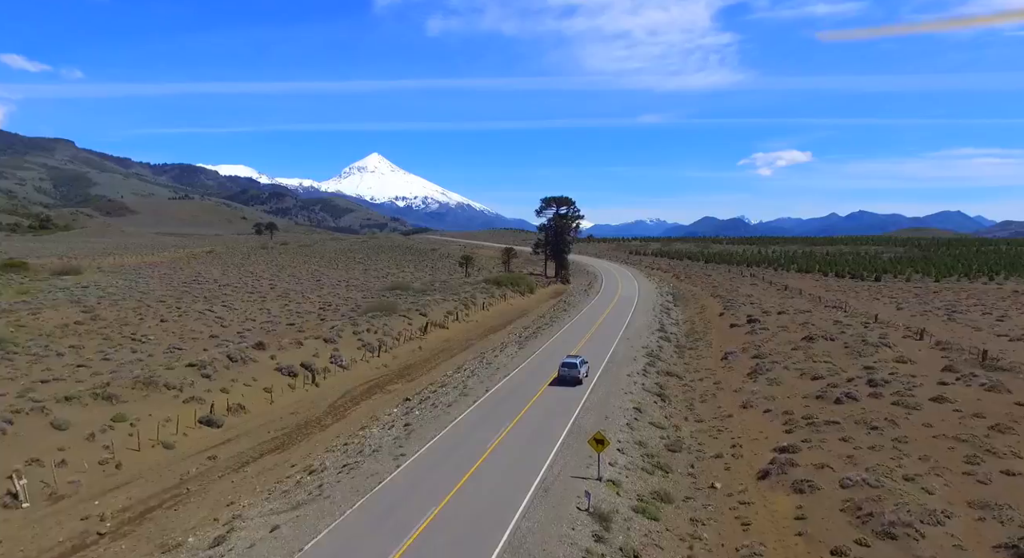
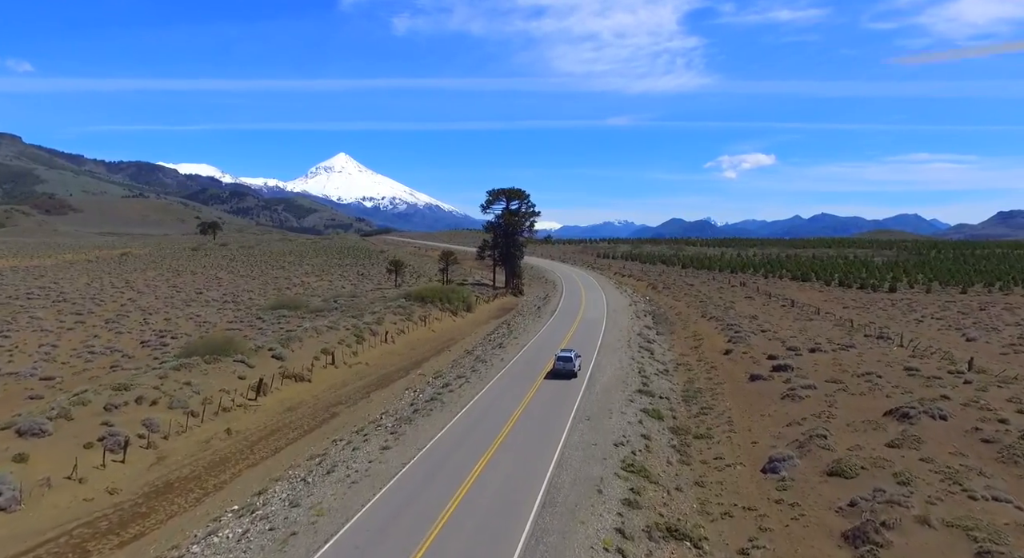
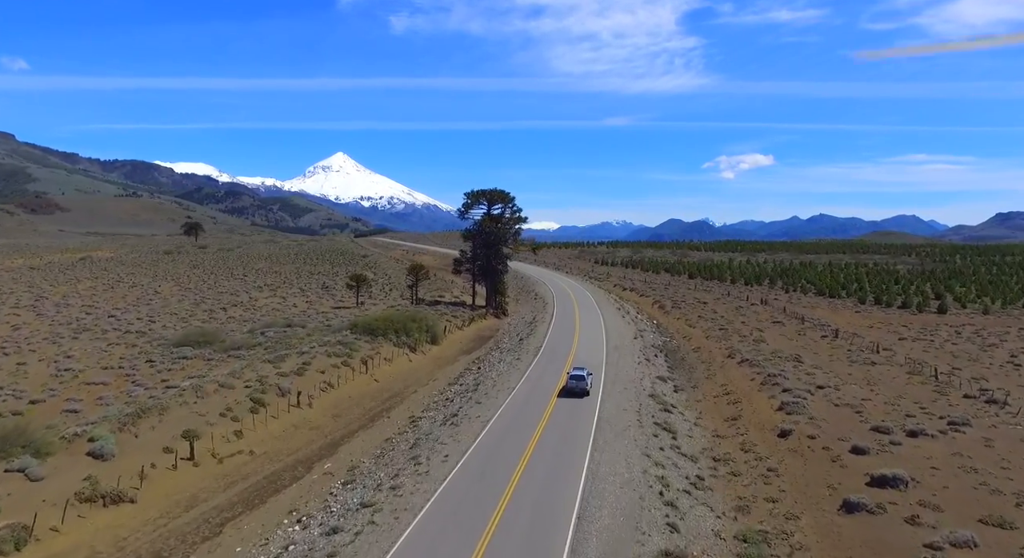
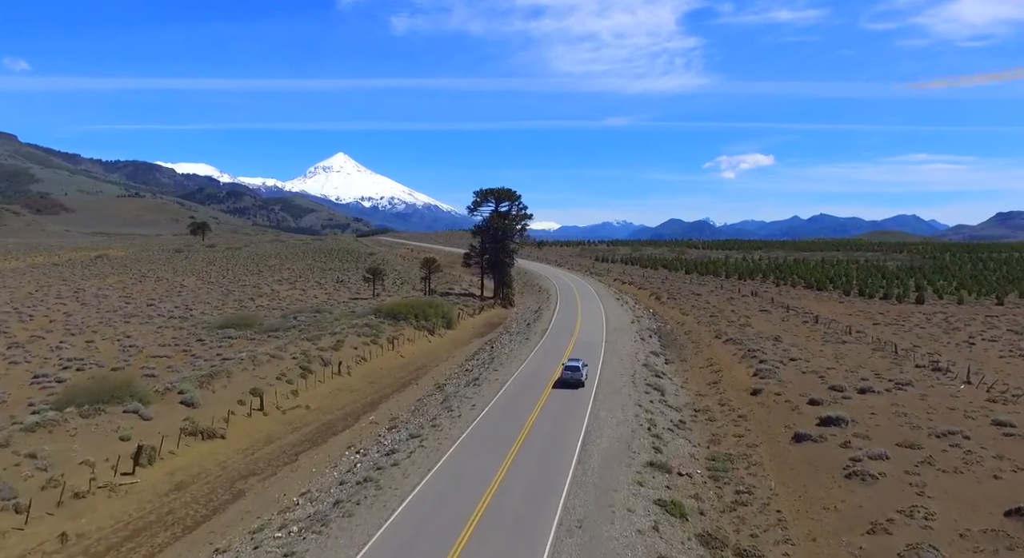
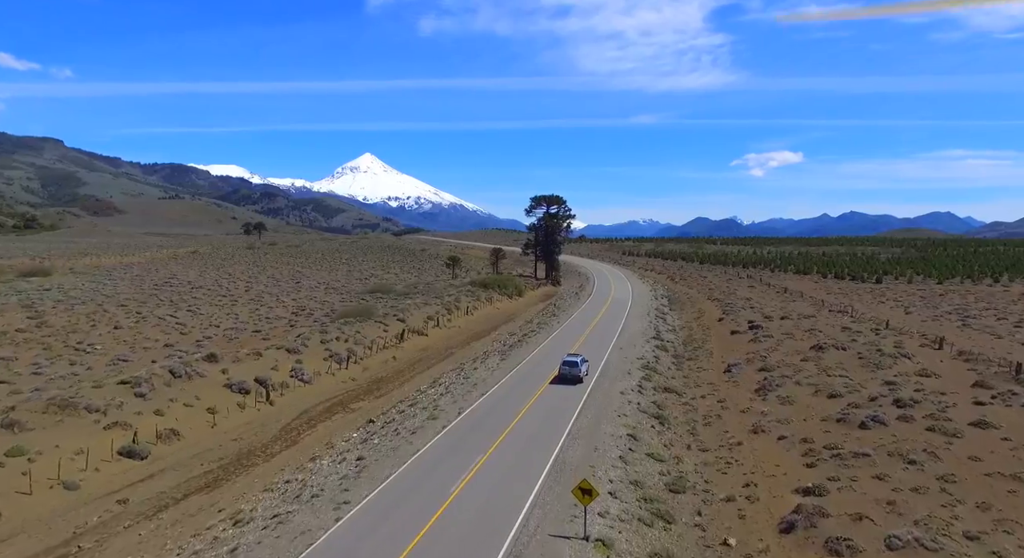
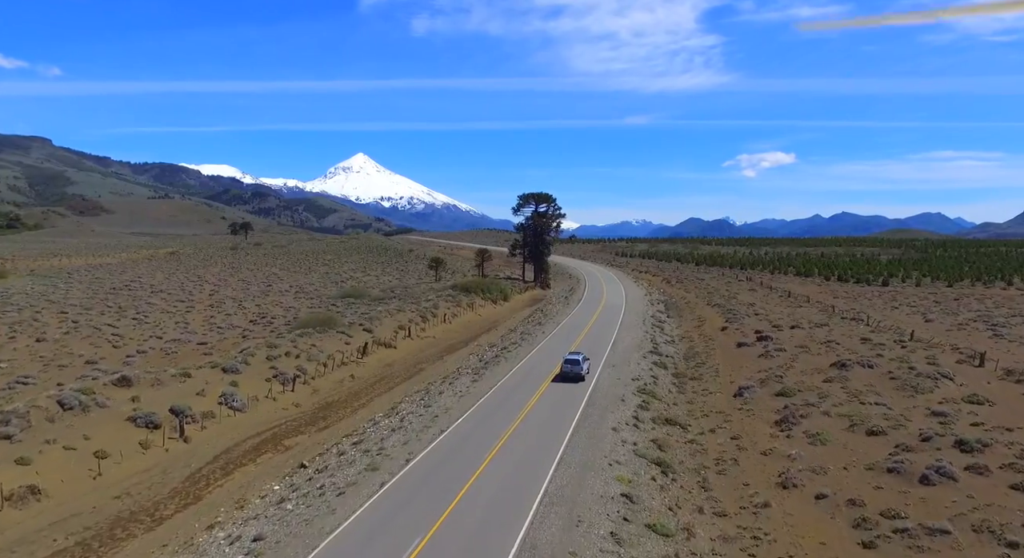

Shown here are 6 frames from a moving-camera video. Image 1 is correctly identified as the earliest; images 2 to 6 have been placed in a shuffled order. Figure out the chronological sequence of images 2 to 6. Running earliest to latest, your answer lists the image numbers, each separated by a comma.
5, 6, 2, 4, 3
